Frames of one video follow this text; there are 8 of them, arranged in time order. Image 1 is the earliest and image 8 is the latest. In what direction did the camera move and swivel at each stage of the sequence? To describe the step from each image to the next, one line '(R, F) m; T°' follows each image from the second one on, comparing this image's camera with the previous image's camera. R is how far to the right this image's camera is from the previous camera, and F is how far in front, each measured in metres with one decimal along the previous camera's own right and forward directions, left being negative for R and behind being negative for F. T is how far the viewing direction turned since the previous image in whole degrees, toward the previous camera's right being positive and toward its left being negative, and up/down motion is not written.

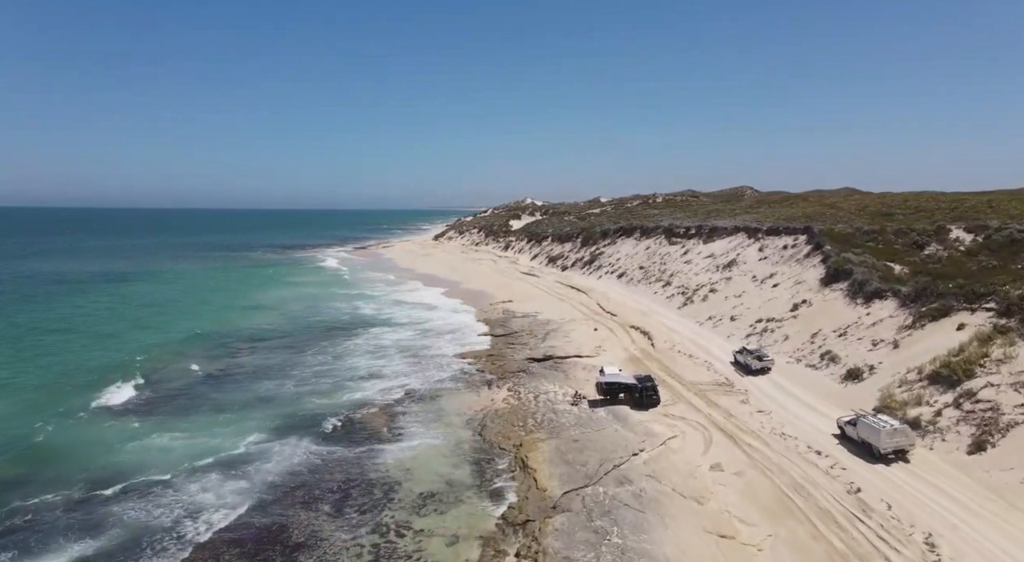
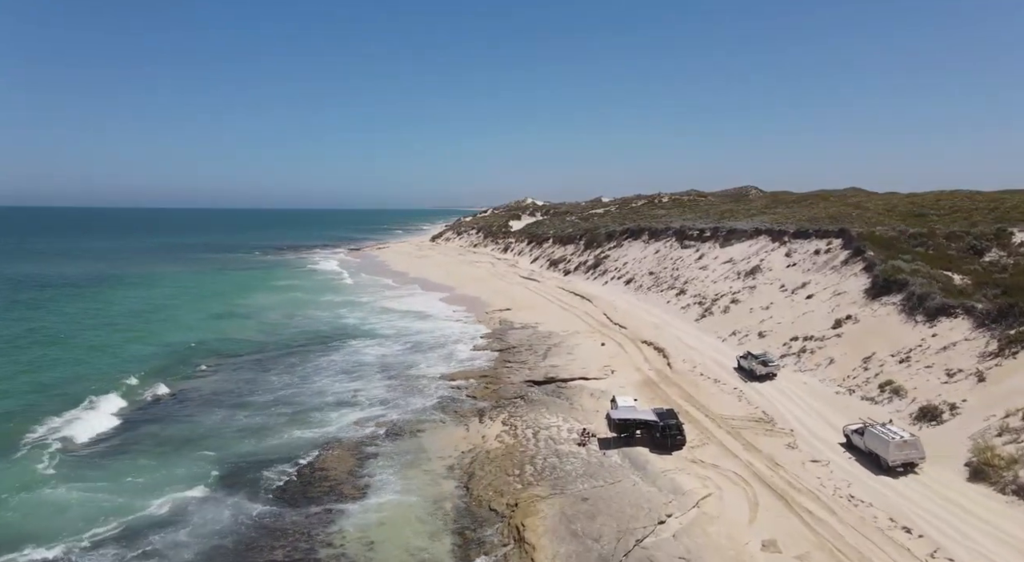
(+0.2, +3.5) m; 0°
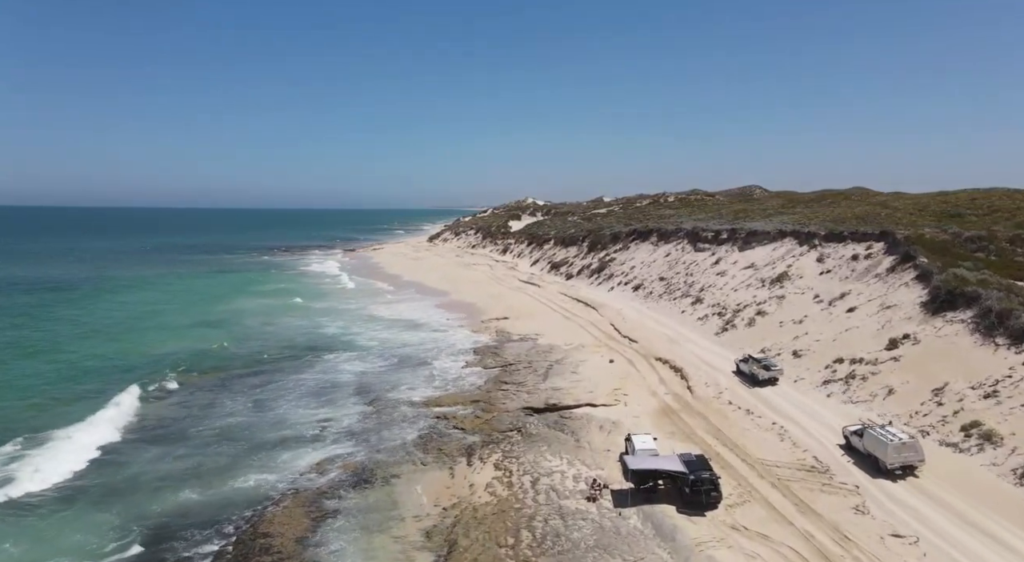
(+0.2, +3.3) m; 0°
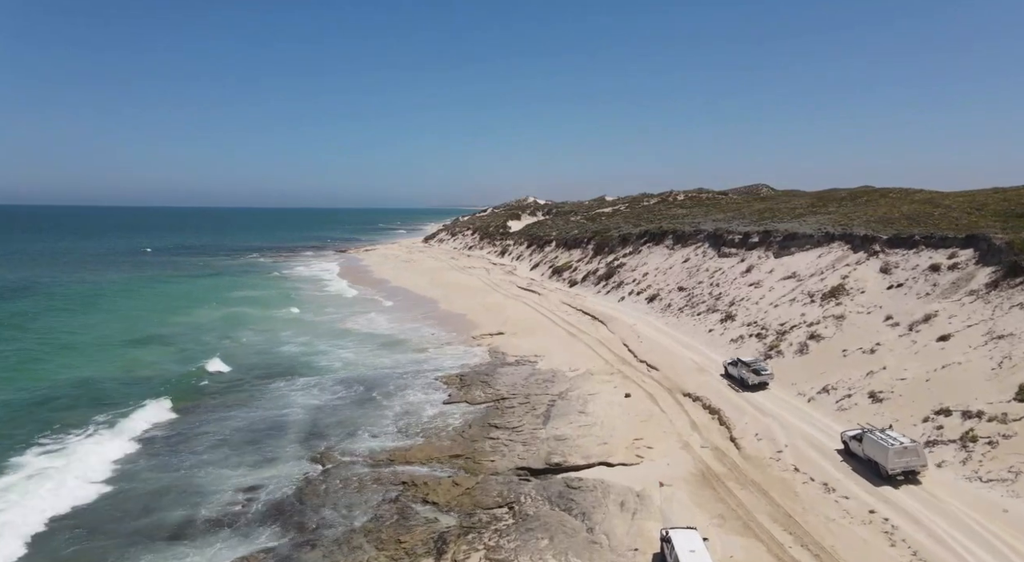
(+0.3, +5.0) m; 0°
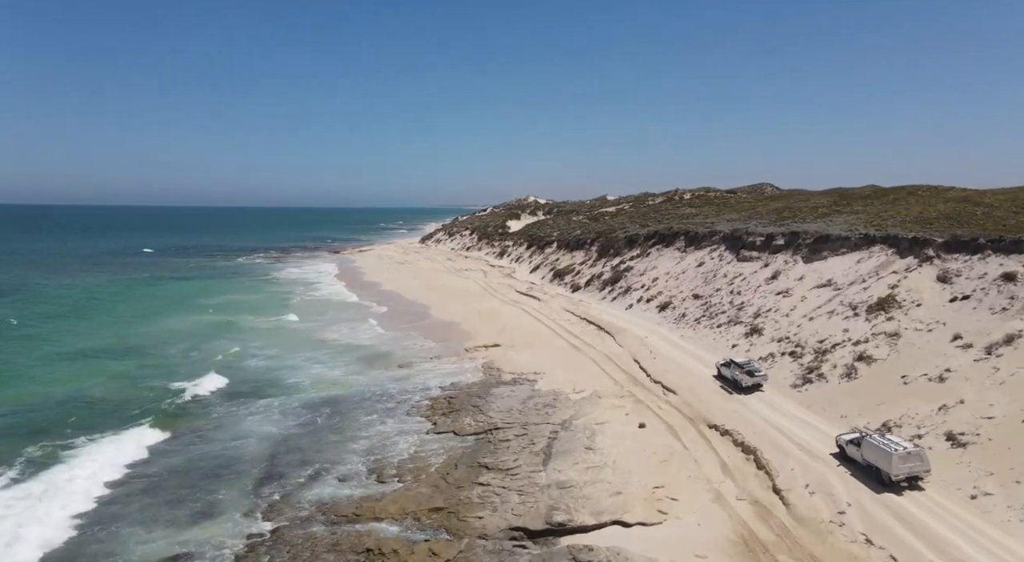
(+0.2, +3.1) m; 0°
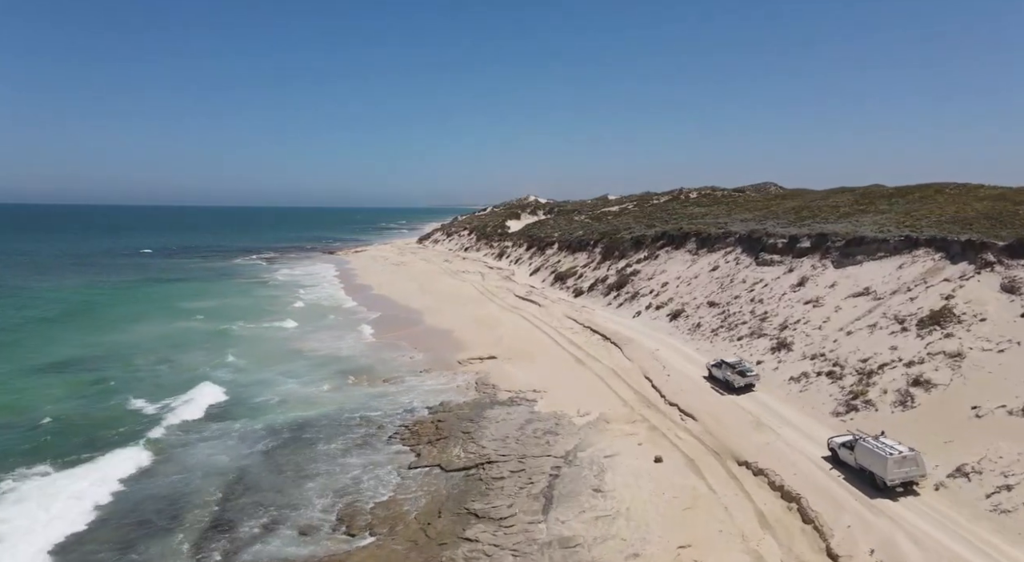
(+0.2, +2.6) m; 0°
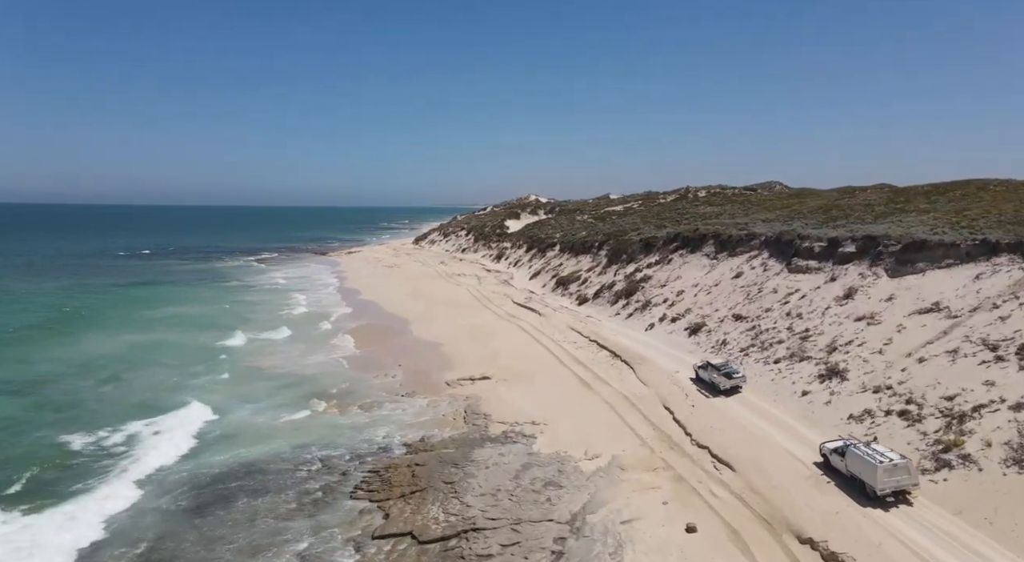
(+0.2, +3.5) m; 0°
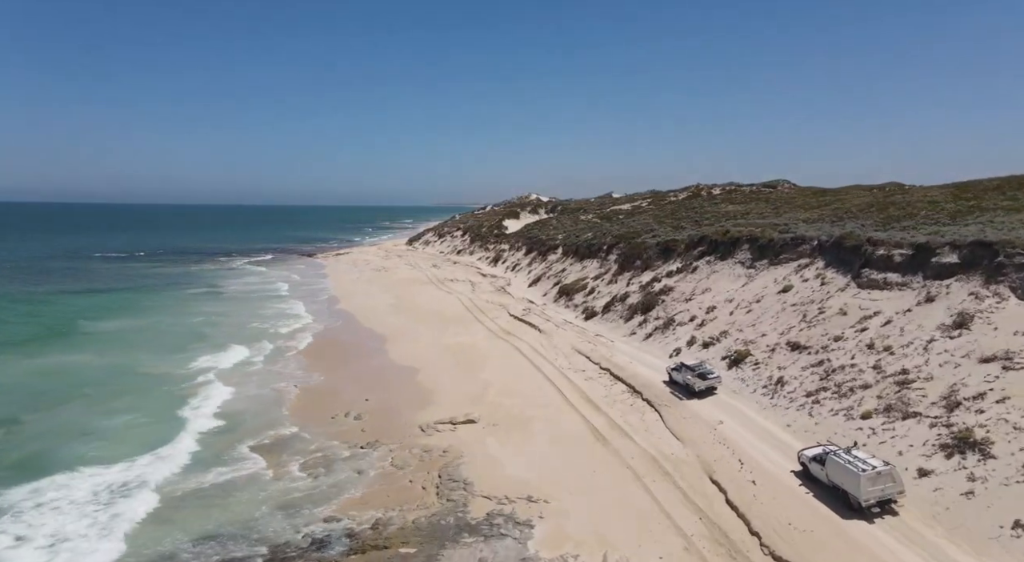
(+0.3, +5.1) m; 0°
